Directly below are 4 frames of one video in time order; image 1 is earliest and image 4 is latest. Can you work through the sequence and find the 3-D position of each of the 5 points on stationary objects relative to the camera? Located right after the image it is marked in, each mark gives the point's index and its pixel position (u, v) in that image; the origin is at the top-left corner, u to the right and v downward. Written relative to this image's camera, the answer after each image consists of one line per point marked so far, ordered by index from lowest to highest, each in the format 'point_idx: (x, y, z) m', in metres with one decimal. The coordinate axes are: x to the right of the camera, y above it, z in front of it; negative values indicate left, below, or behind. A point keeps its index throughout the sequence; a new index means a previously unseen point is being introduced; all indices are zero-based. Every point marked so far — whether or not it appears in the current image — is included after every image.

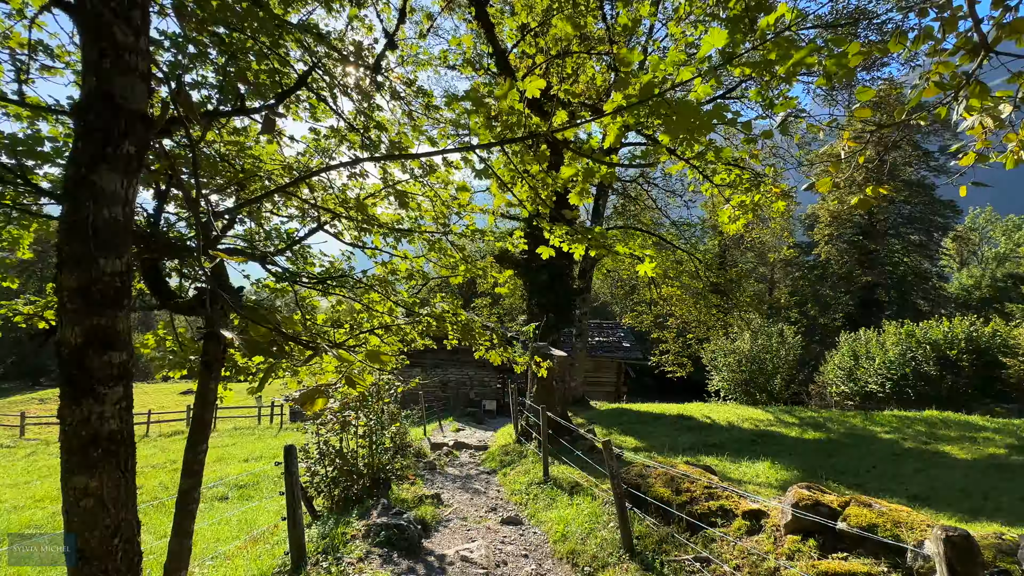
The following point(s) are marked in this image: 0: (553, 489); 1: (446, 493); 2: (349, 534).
0: (+0.6, -3.1, +7.1) m
1: (-1.2, -3.5, +7.9) m
2: (-1.9, -2.8, +5.3) m
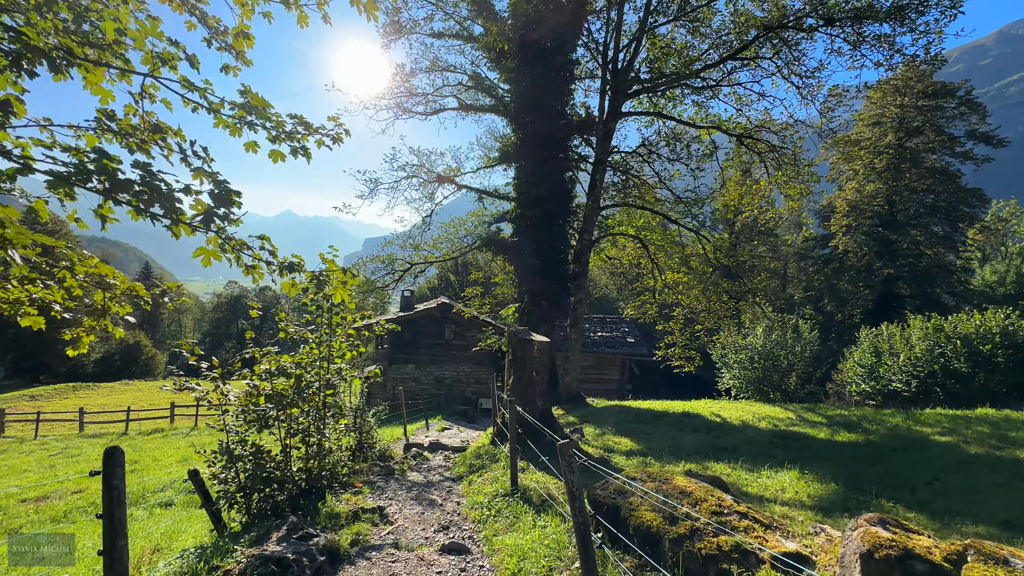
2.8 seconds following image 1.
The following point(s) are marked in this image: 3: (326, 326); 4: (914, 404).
0: (+0.1, -2.6, +5.6) m
1: (-1.7, -3.1, +6.5) m
2: (-2.4, -2.3, +3.8) m
3: (-2.9, -0.6, +7.5) m
4: (+14.3, -4.2, +16.8) m
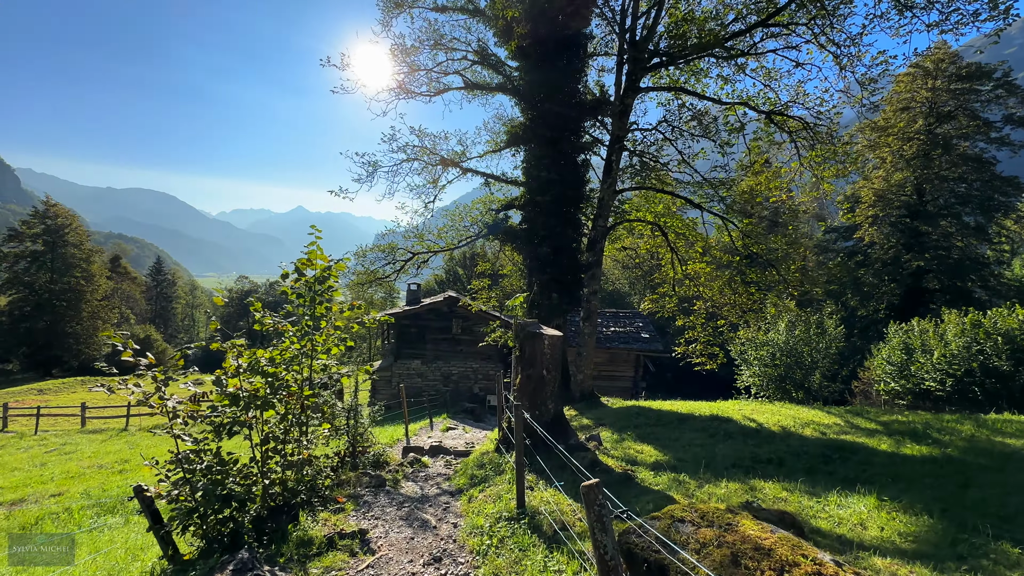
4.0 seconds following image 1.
0: (+0.1, -2.4, +4.6) m
1: (-1.6, -2.9, +5.5) m
2: (-2.4, -2.2, +2.9) m
3: (-2.8, -0.4, +6.5) m
4: (+14.6, -3.9, +15.5) m
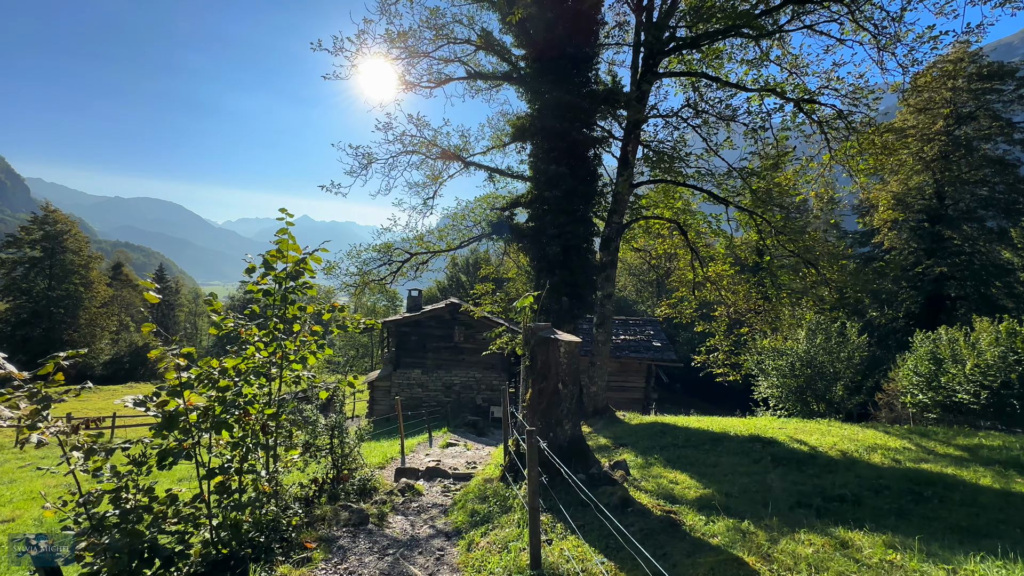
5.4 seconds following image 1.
0: (+0.2, -2.3, +3.4) m
1: (-1.5, -2.8, +4.3) m
2: (-2.3, -2.1, +1.7) m
3: (-2.7, -0.4, +5.4) m
4: (+14.8, -4.0, +14.1) m
